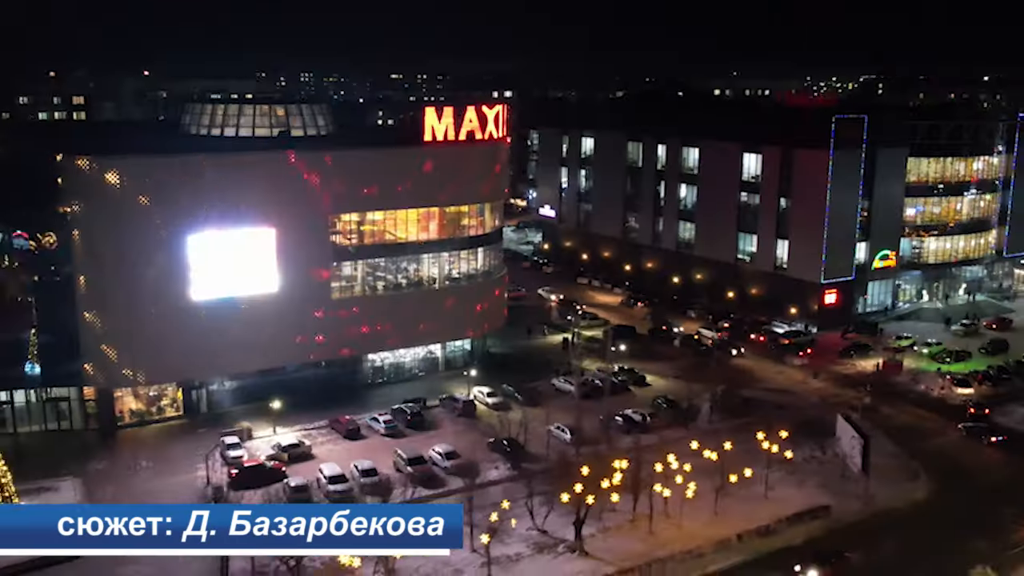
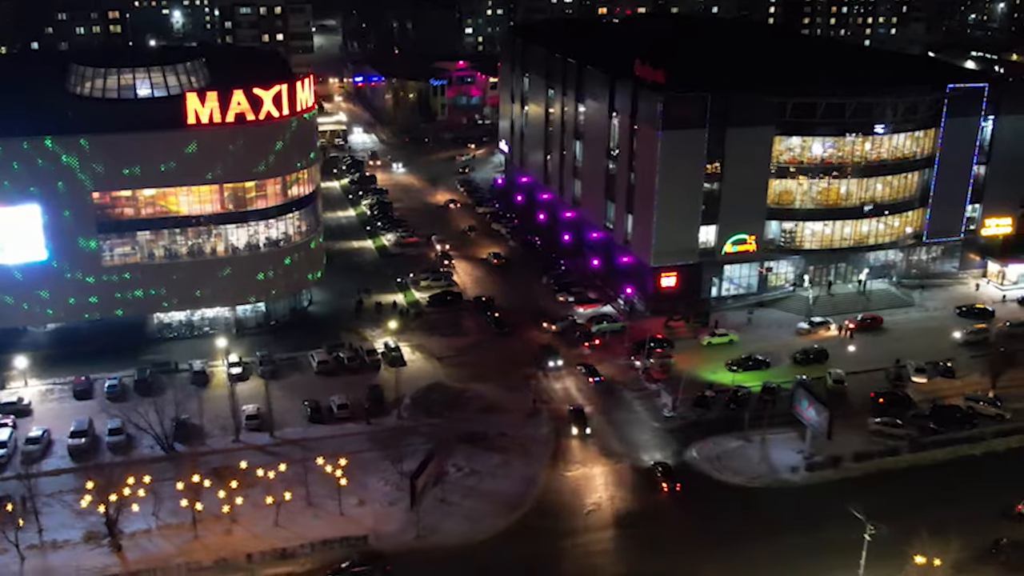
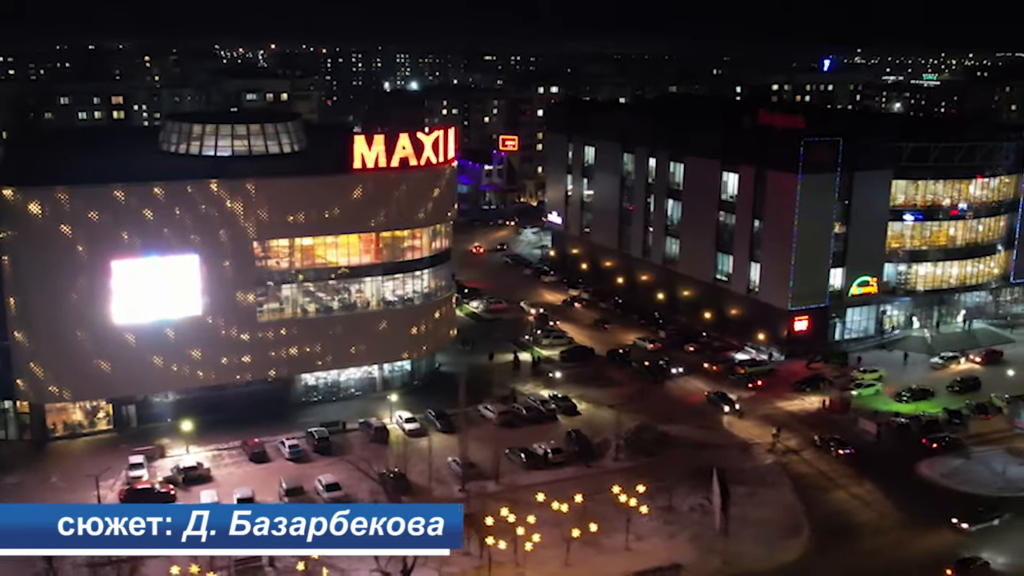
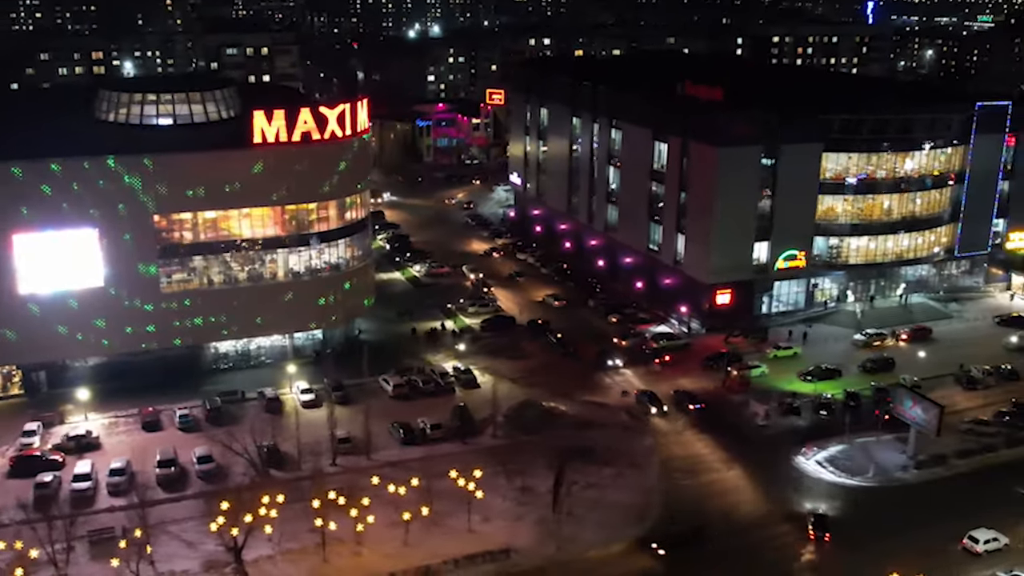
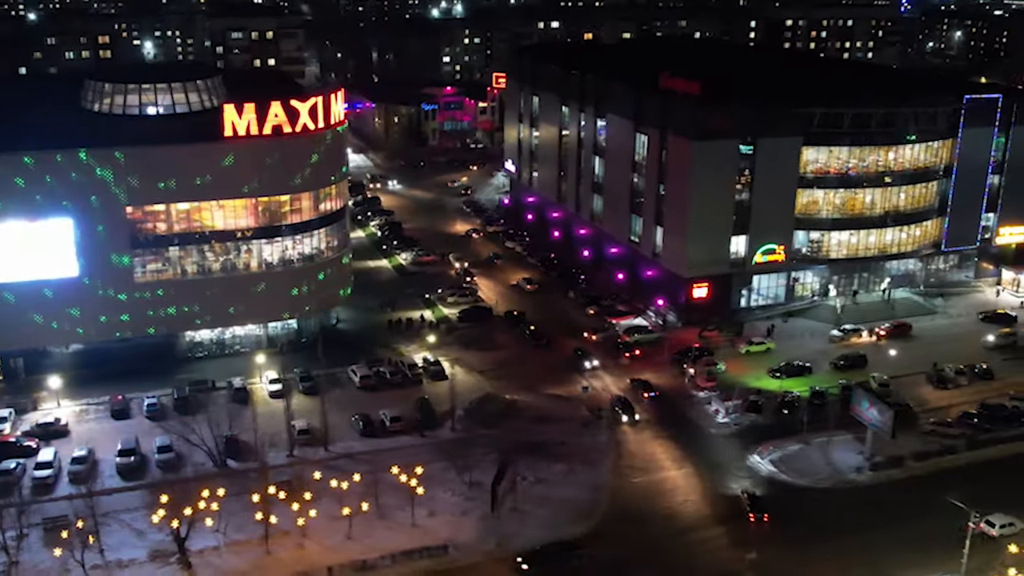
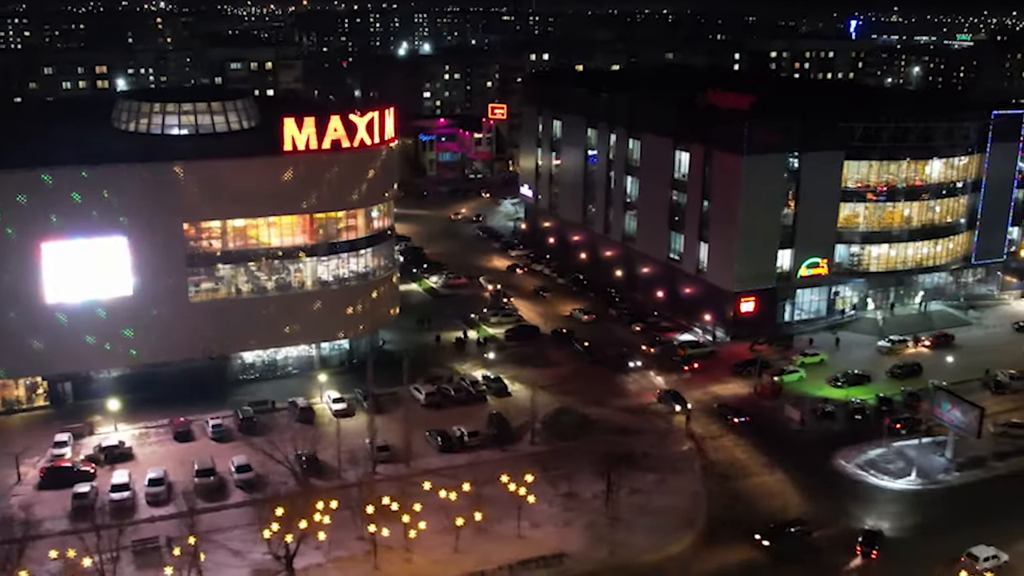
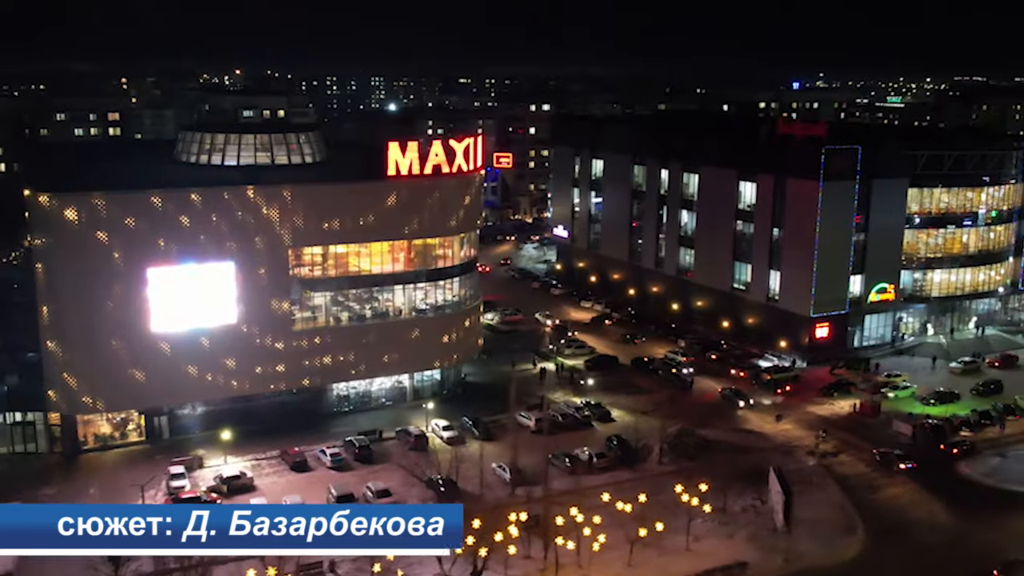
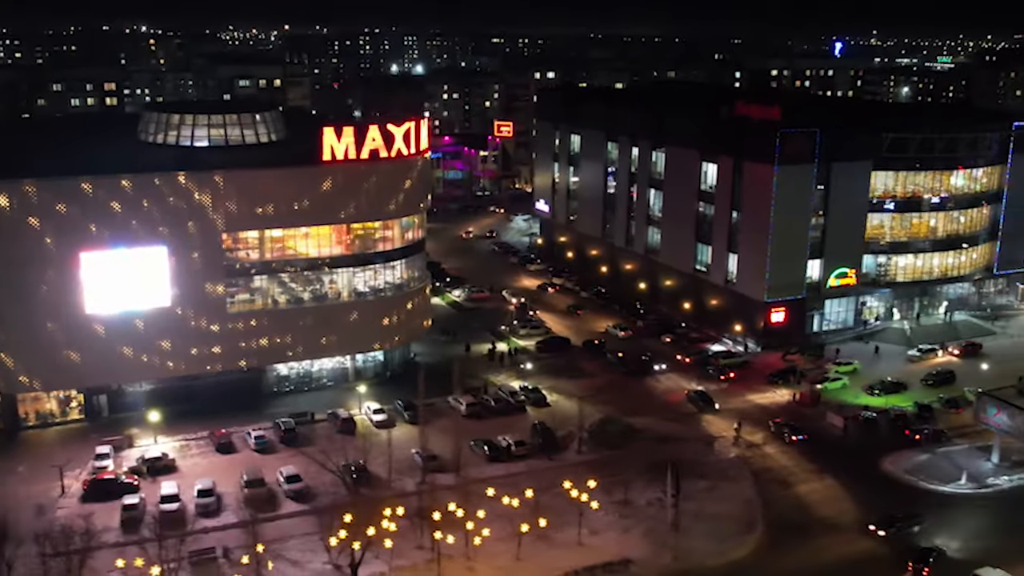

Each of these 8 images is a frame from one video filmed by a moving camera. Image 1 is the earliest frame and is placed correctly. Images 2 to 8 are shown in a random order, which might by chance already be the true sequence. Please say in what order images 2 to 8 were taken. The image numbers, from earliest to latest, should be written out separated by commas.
7, 3, 8, 6, 4, 5, 2
